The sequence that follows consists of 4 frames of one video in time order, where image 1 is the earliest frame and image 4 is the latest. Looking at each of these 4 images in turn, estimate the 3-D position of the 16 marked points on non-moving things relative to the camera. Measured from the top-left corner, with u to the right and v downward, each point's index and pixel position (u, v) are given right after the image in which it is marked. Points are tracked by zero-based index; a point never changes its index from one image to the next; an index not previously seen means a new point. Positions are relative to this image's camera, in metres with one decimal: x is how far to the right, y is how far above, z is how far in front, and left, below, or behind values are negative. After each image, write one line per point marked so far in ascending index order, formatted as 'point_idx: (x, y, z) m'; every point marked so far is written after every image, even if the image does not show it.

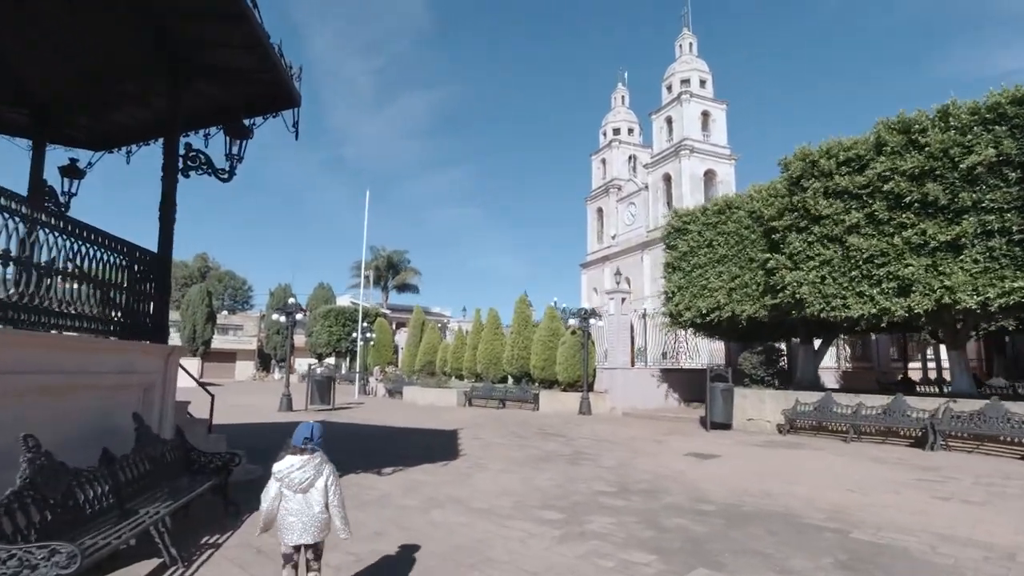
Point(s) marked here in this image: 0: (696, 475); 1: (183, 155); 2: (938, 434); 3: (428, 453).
0: (+2.9, -3.0, +8.8) m
1: (-4.5, +1.8, +7.5) m
2: (+8.8, -3.0, +11.4) m
3: (-1.6, -3.3, +11.1) m
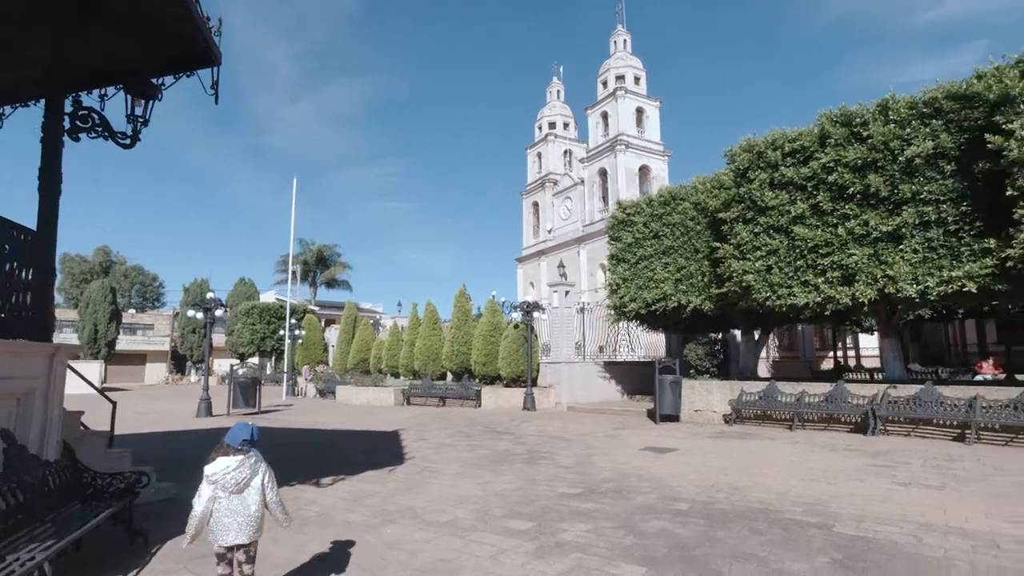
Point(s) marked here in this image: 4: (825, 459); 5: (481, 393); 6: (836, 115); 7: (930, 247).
0: (+2.3, -2.8, +8.4) m
1: (-5.0, +1.9, +6.3) m
2: (+7.8, -2.8, +11.8) m
3: (-2.6, -3.1, +10.1) m
4: (+5.3, -2.9, +9.3) m
5: (-1.1, -3.8, +19.9) m
6: (+7.1, +3.8, +12.1) m
7: (+8.0, +0.8, +10.6) m
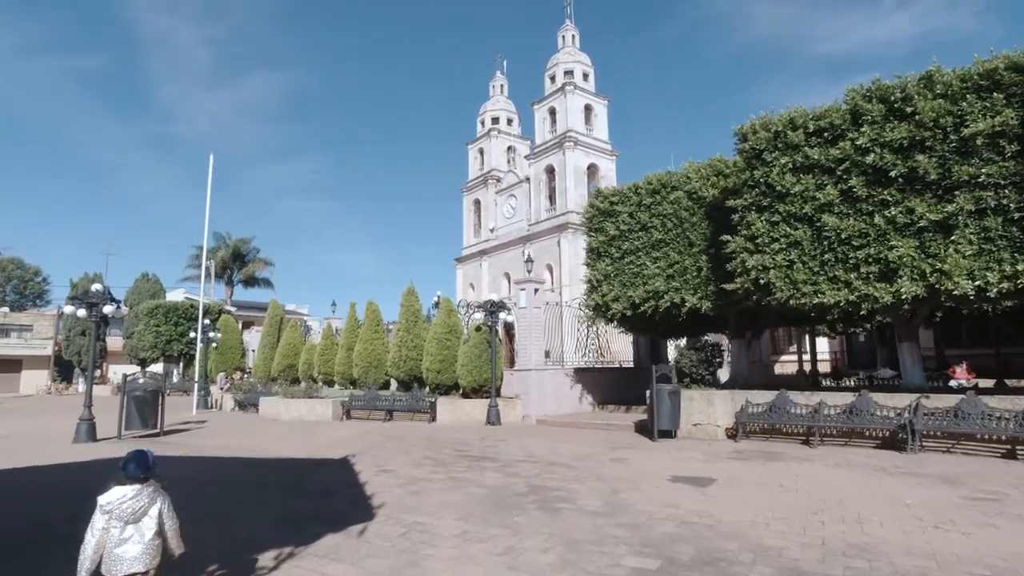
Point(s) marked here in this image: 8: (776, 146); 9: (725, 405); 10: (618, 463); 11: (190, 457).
0: (+2.5, -2.6, +6.3) m
1: (-4.3, +2.2, +3.3) m
2: (+7.5, -2.7, +10.4) m
3: (-2.5, -2.9, +7.4) m
4: (+5.4, -2.8, +7.6) m
5: (-2.4, -3.7, +17.3) m
6: (+6.9, +3.9, +10.7) m
7: (+7.9, +0.8, +9.3) m
8: (+5.6, +3.0, +11.6) m
9: (+5.0, -2.7, +12.8) m
10: (+1.9, -3.1, +9.9) m
11: (-6.4, -3.4, +11.0) m
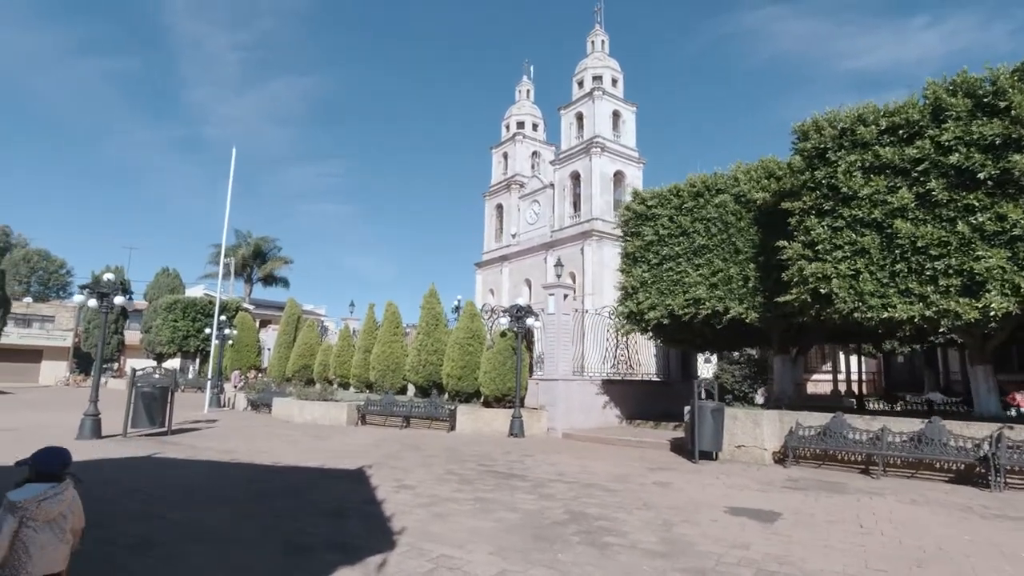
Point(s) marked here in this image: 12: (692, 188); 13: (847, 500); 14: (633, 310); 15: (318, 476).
0: (+2.9, -2.7, +5.3) m
1: (-3.8, +2.4, +2.5) m
2: (+8.1, -3.0, +9.2) m
3: (-2.0, -2.8, +6.5) m
4: (+5.8, -3.0, +6.5) m
5: (-1.7, -3.7, +16.4) m
6: (+7.7, +3.6, +9.6) m
7: (+8.6, +0.6, +8.2) m
8: (+6.3, +2.8, +10.6) m
9: (+5.6, -2.9, +11.7) m
10: (+2.4, -3.2, +8.9) m
11: (-5.9, -3.2, +10.3) m
12: (+4.7, +2.6, +14.5) m
13: (+5.0, -3.2, +8.3) m
14: (+3.2, -0.6, +14.8) m
15: (-3.3, -3.2, +9.4) m
